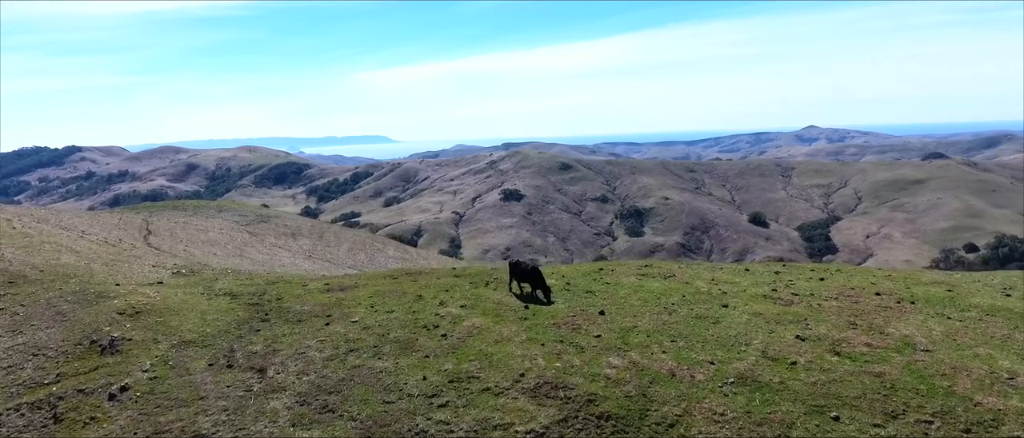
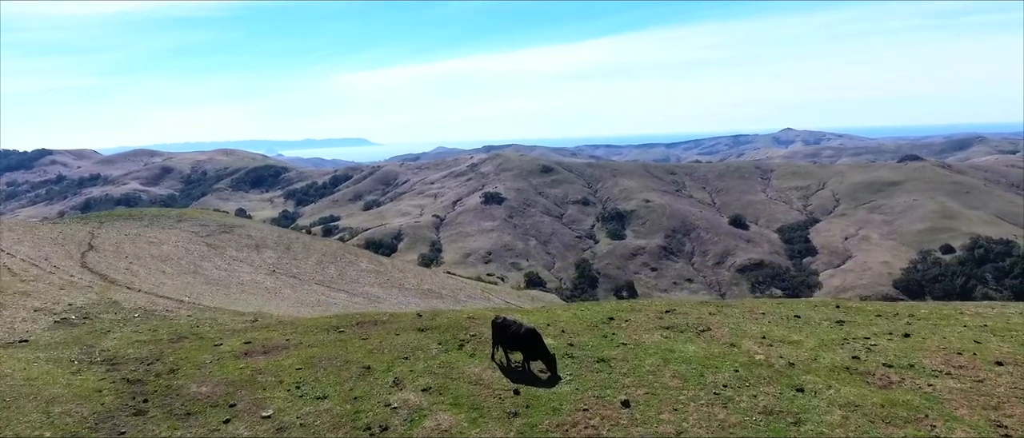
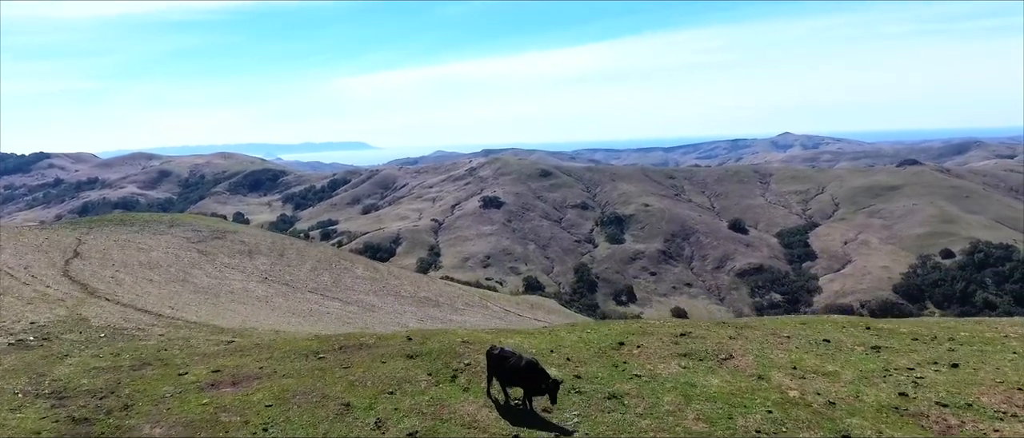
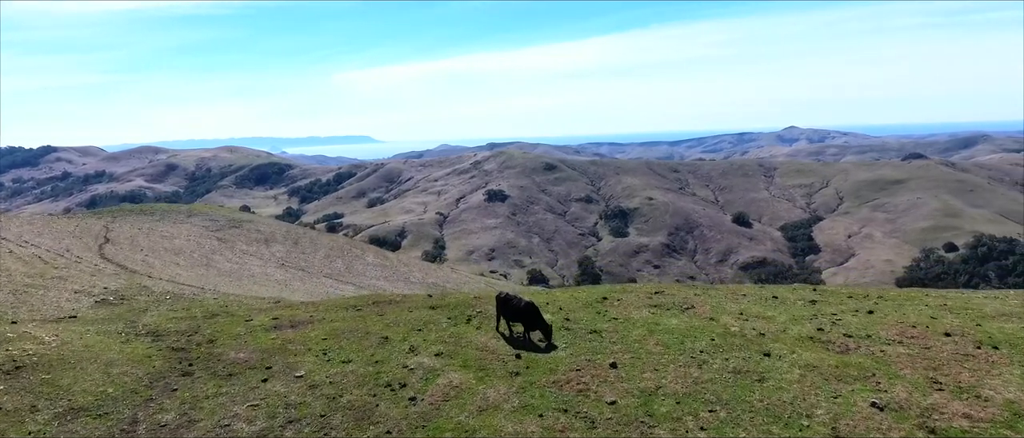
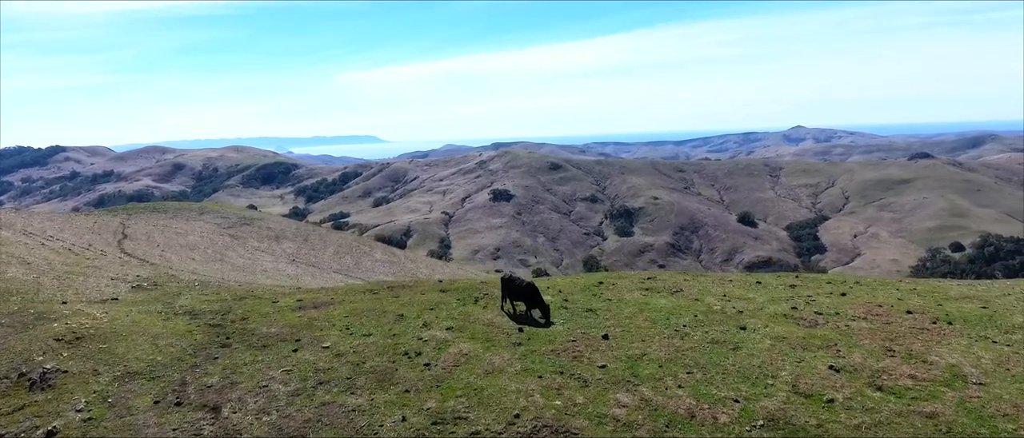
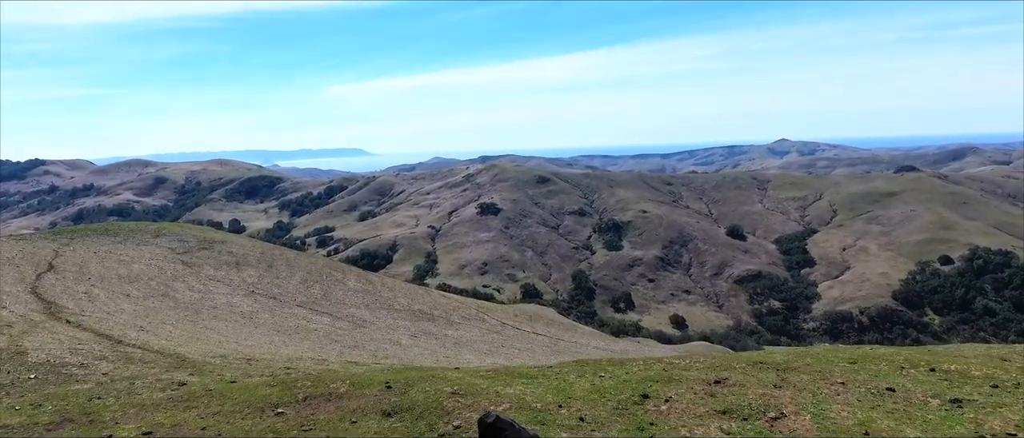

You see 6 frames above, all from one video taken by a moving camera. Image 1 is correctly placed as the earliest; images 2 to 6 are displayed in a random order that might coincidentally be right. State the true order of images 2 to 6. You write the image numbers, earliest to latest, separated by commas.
5, 4, 2, 3, 6
